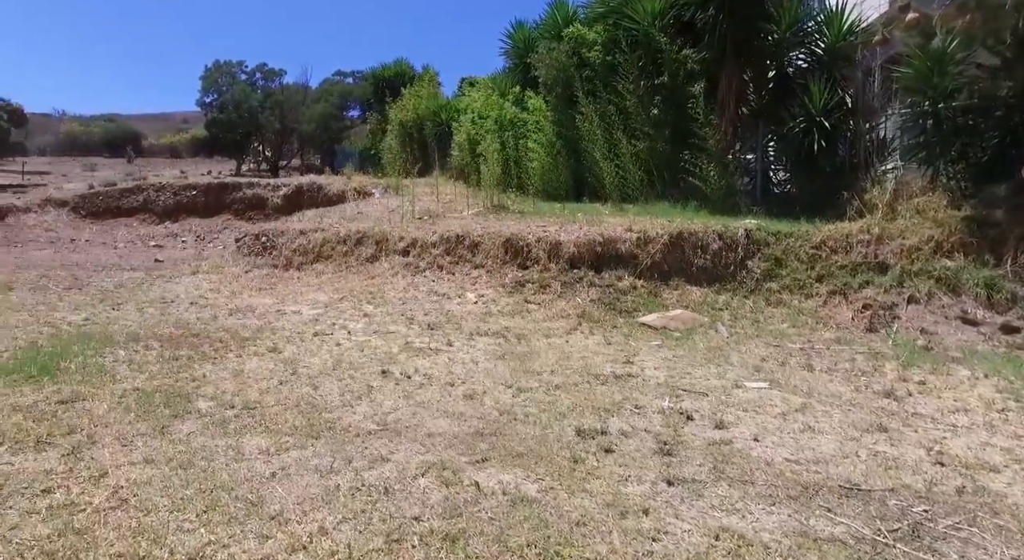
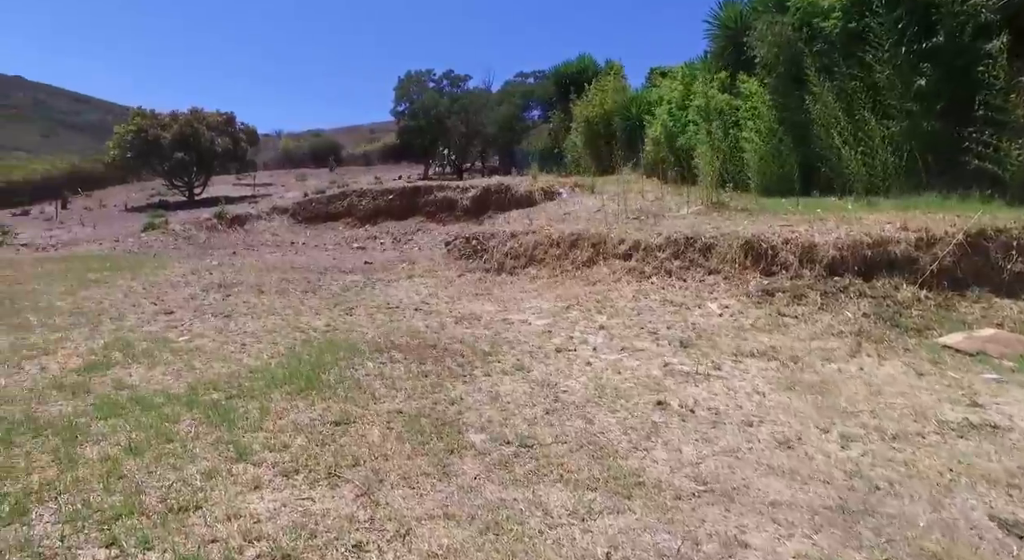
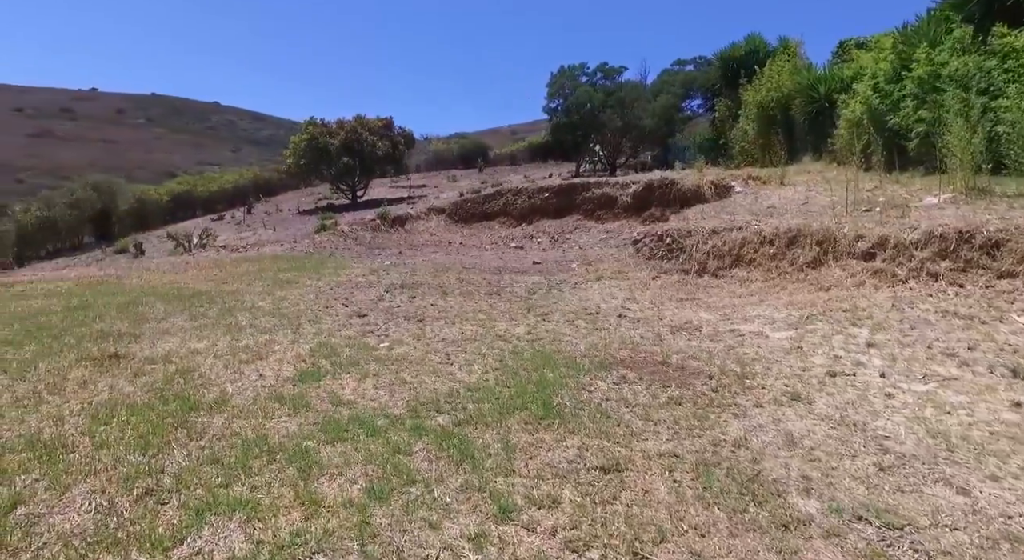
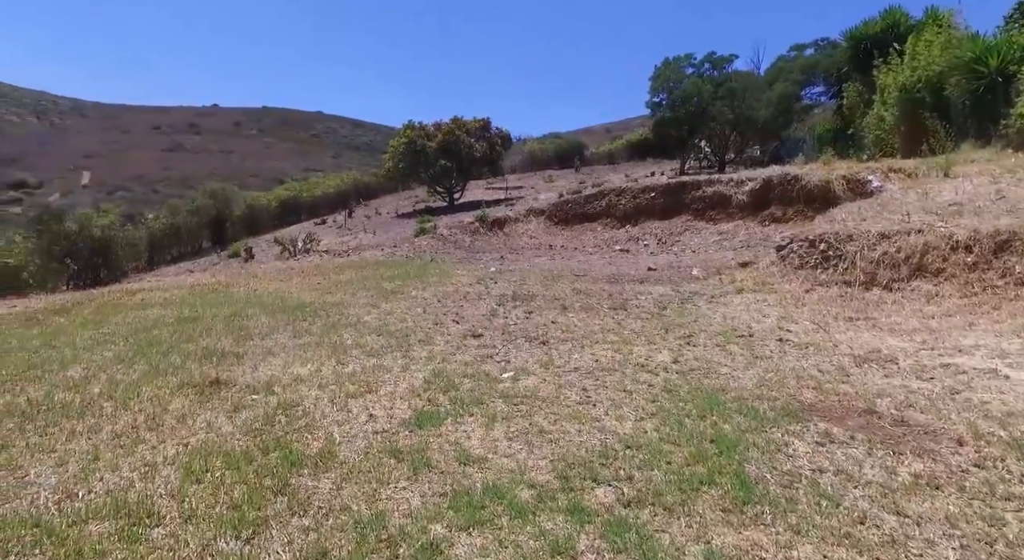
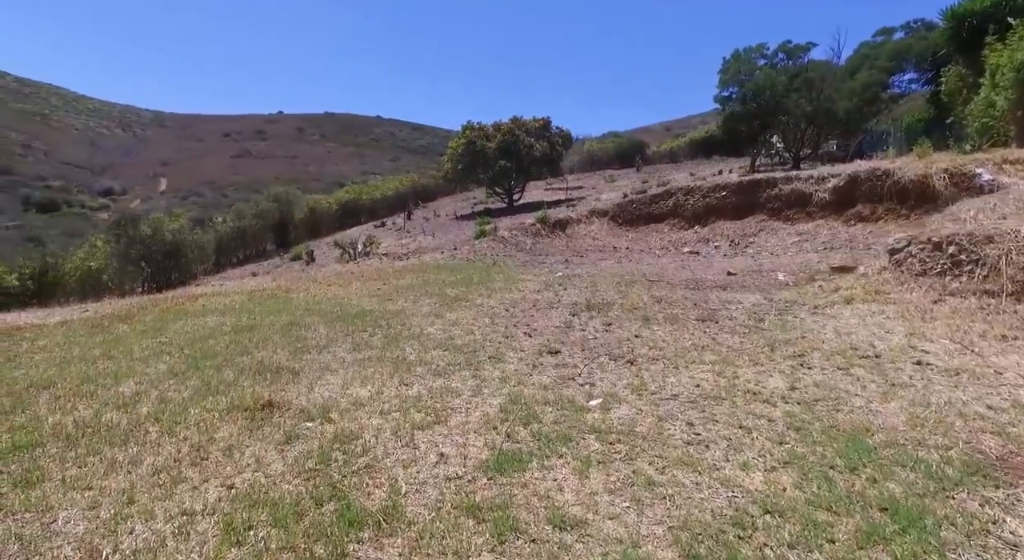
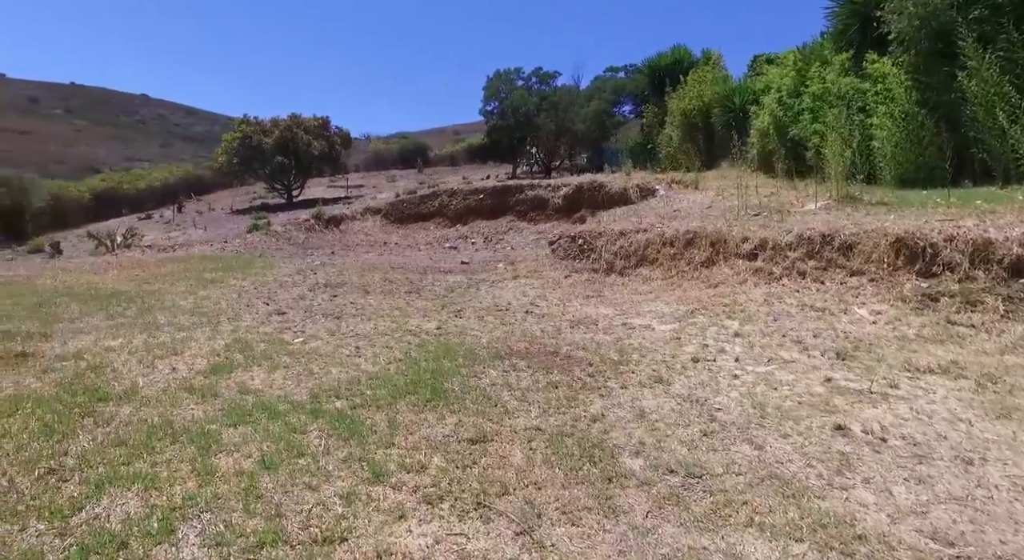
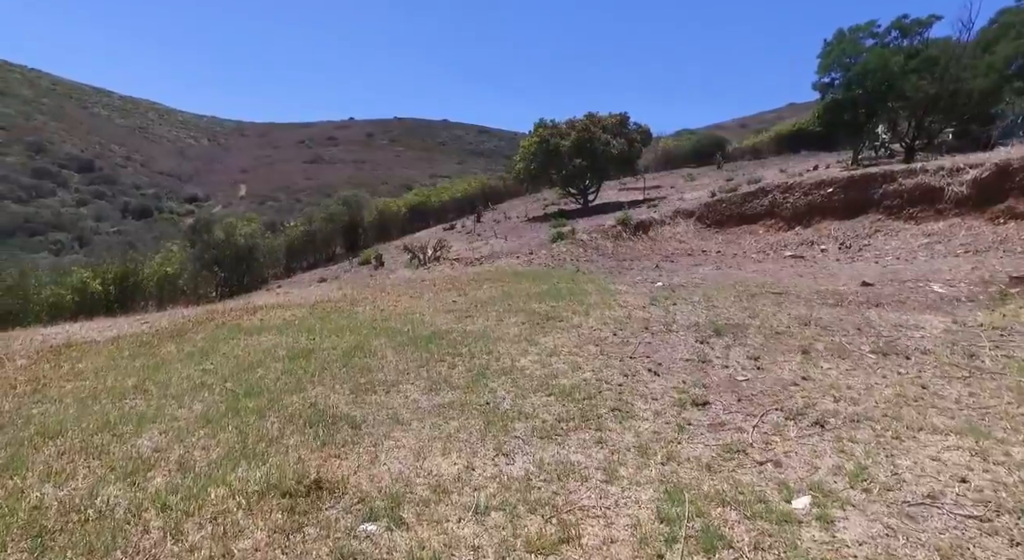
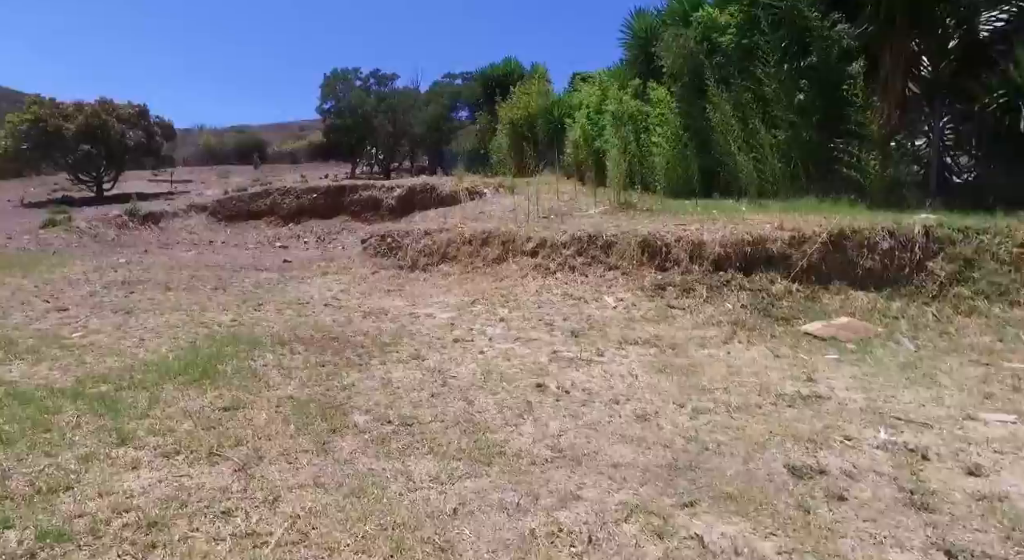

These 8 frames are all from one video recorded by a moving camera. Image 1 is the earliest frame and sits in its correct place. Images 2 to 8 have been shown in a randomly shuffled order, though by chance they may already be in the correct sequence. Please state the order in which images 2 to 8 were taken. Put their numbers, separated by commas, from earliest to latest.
8, 2, 6, 3, 4, 5, 7
